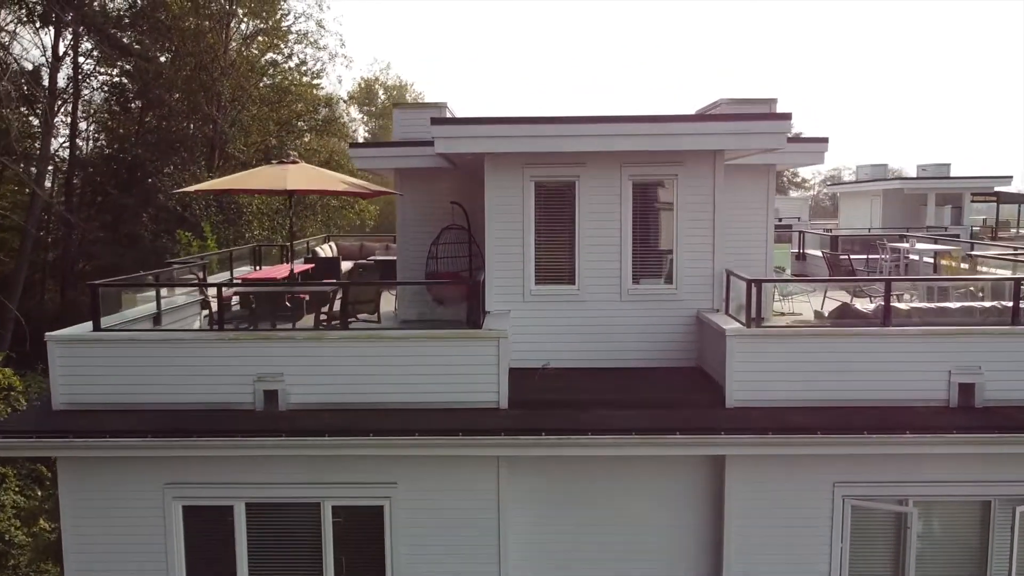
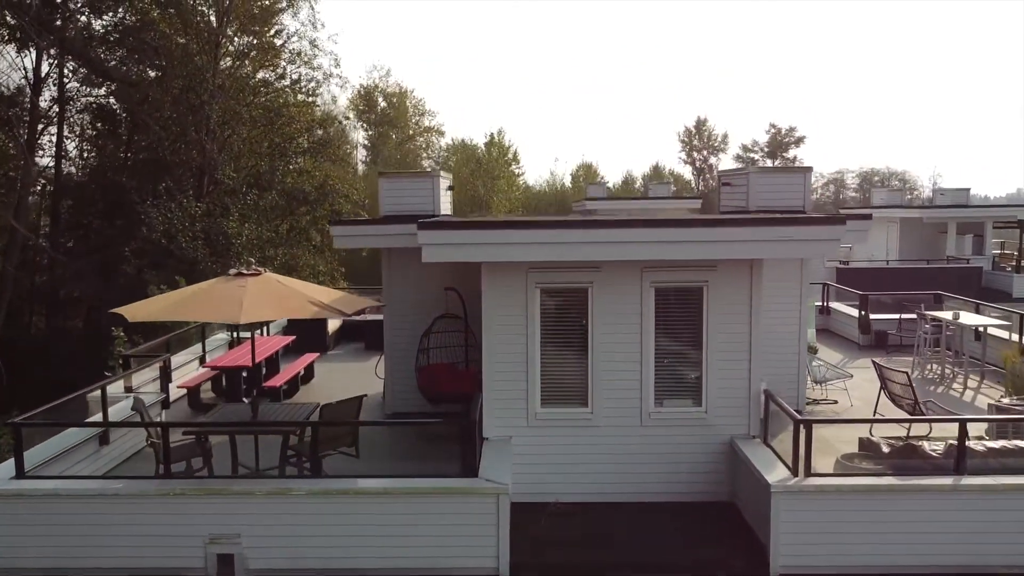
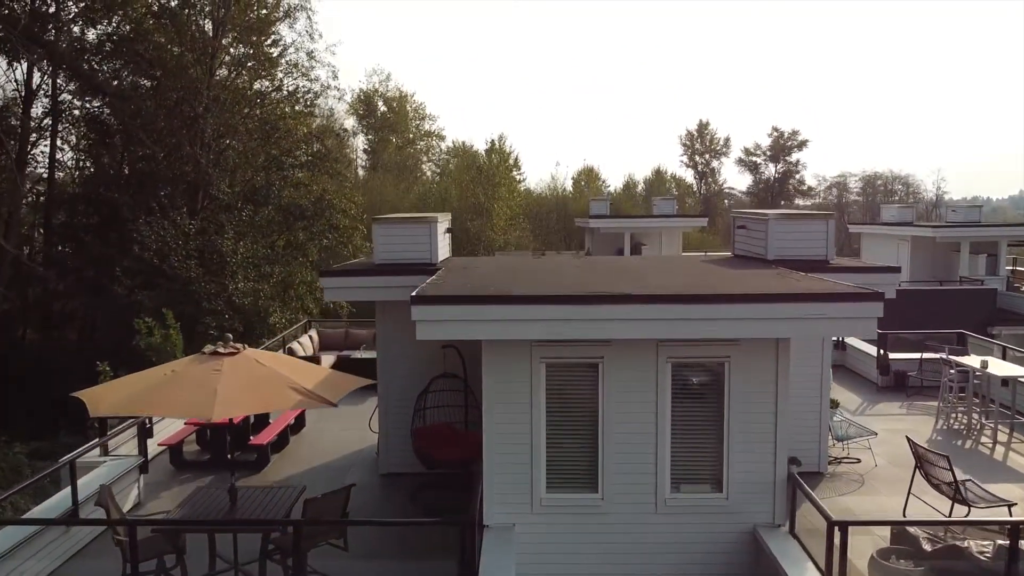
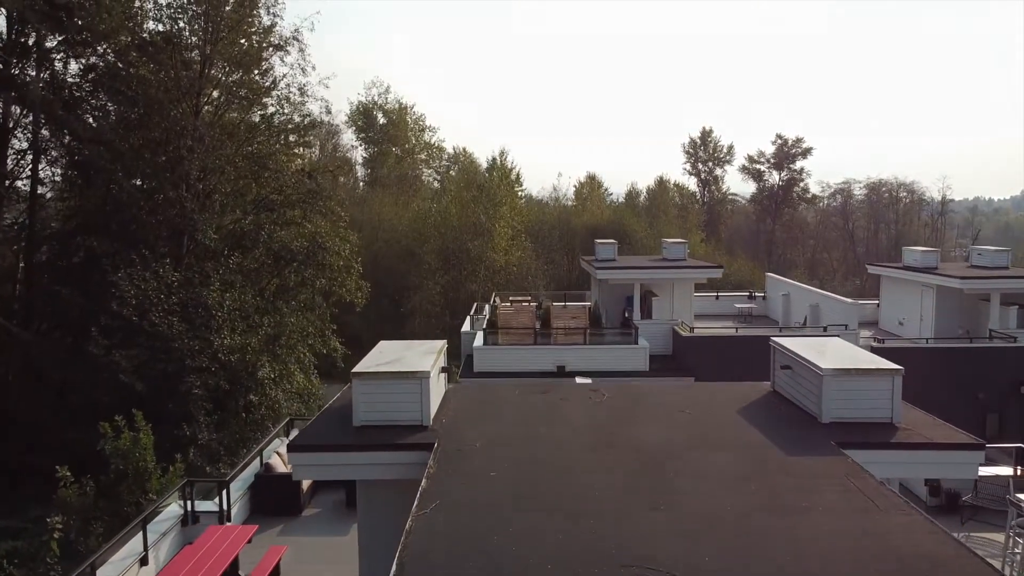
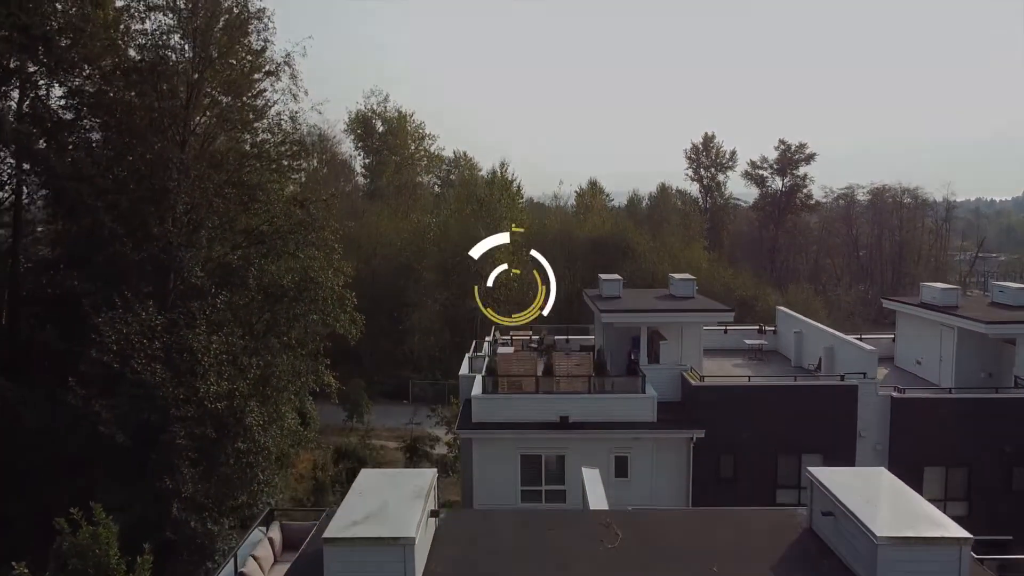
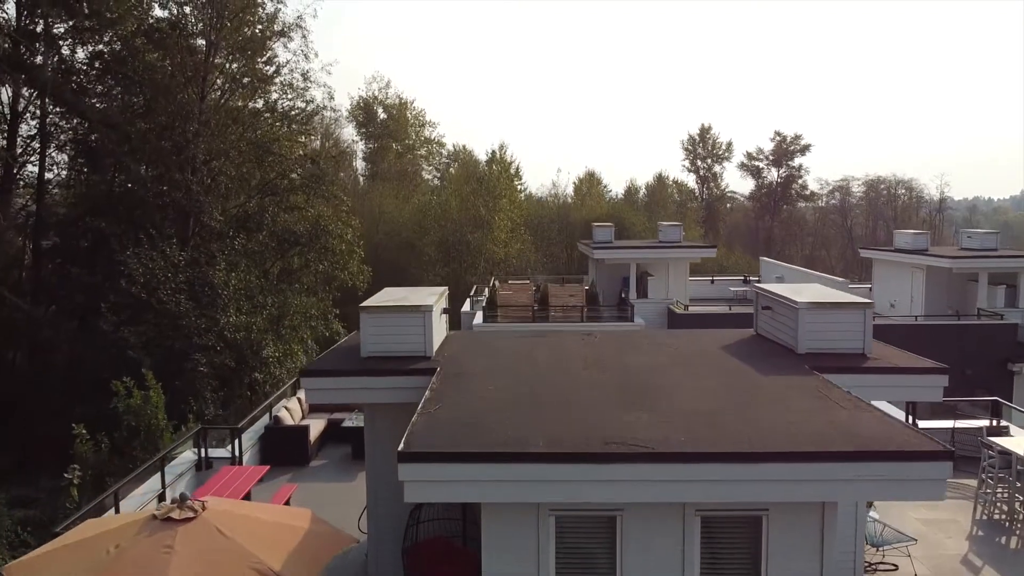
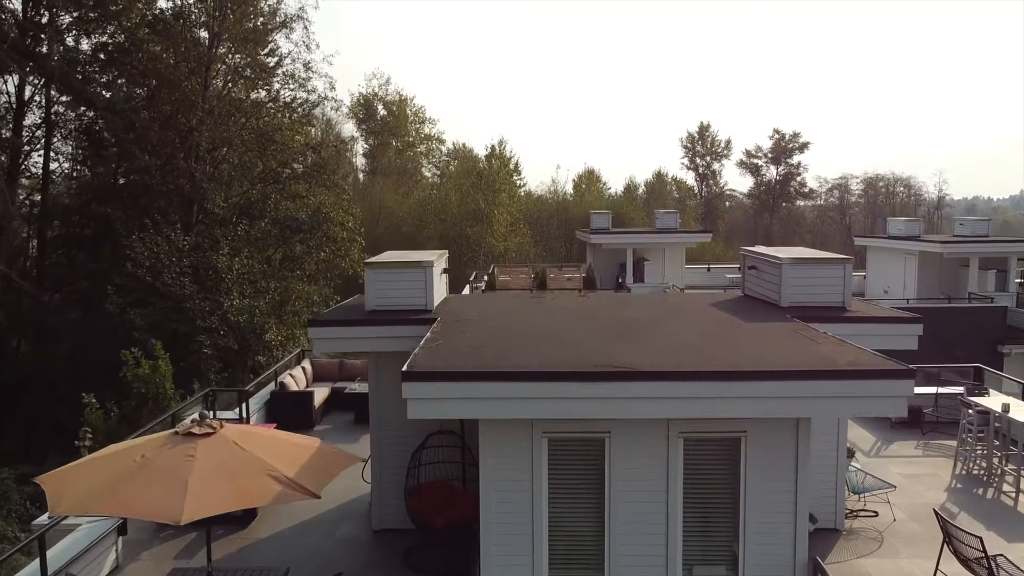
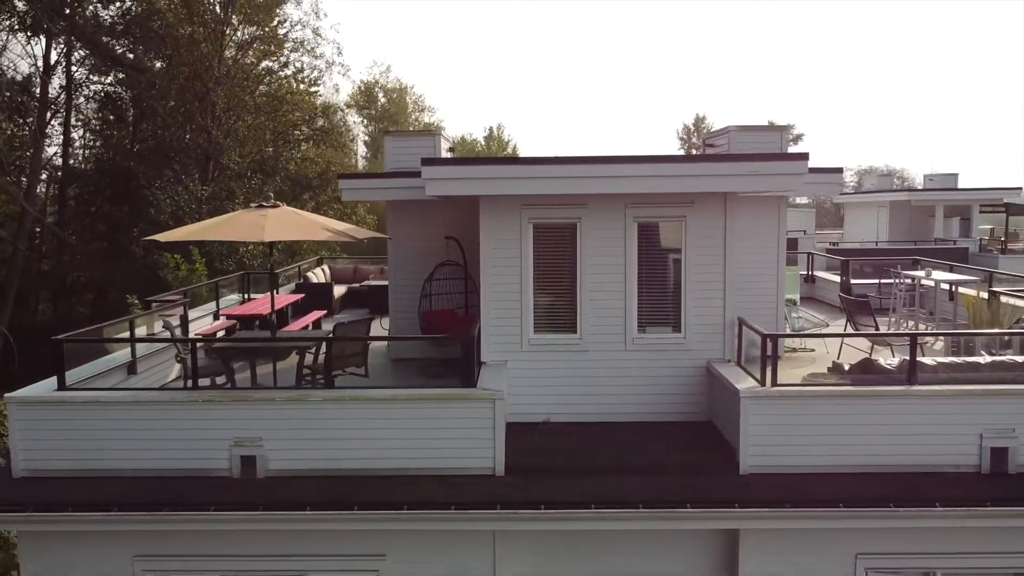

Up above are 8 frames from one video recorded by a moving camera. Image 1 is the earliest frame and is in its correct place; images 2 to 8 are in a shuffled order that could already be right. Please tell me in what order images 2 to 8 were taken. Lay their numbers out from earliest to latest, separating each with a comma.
8, 2, 3, 7, 6, 4, 5
